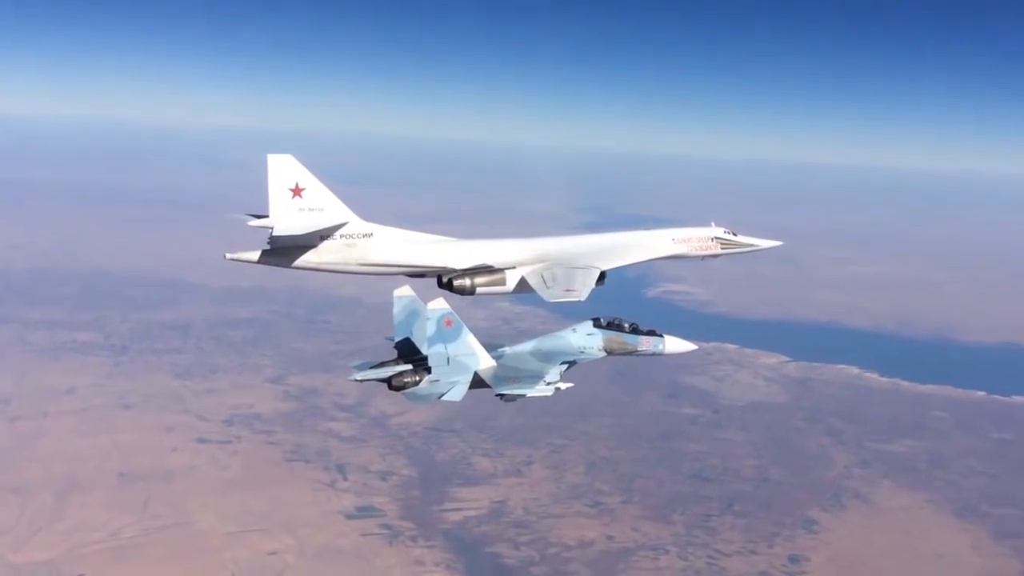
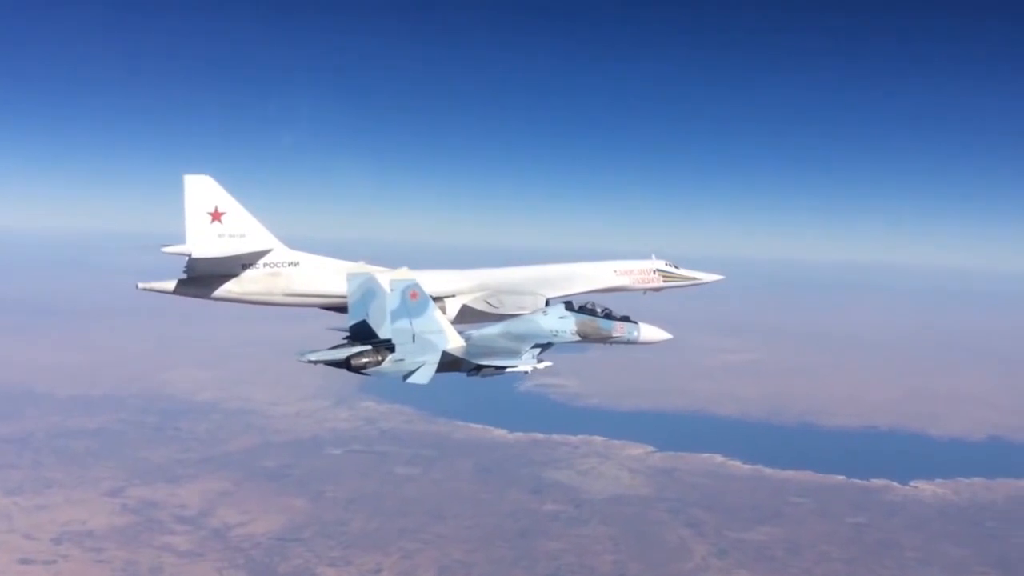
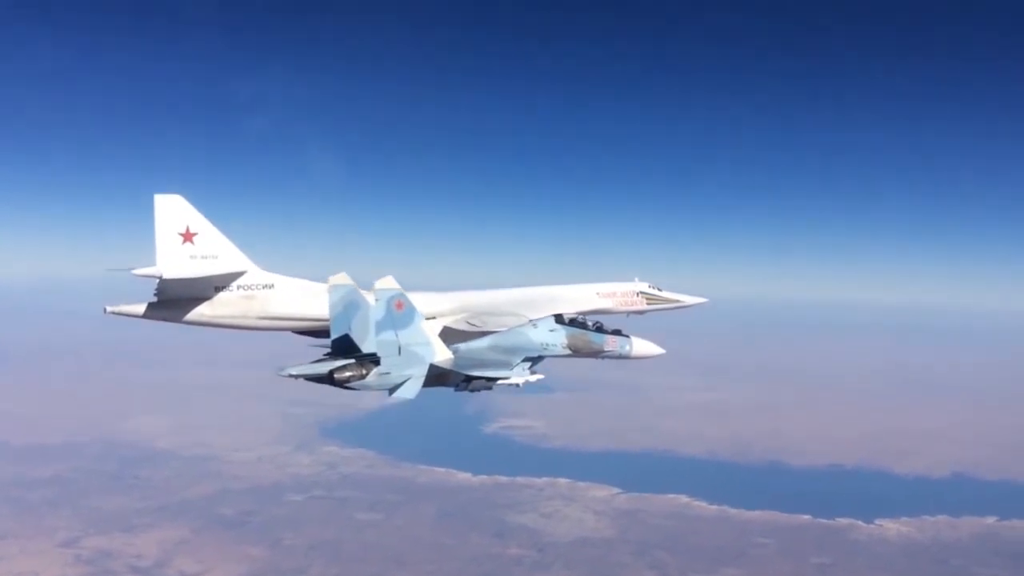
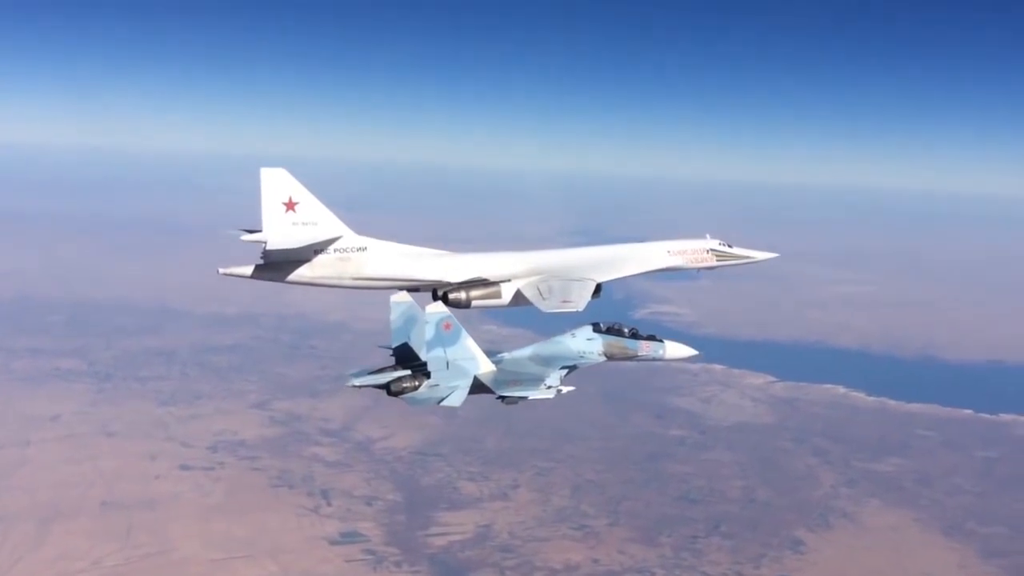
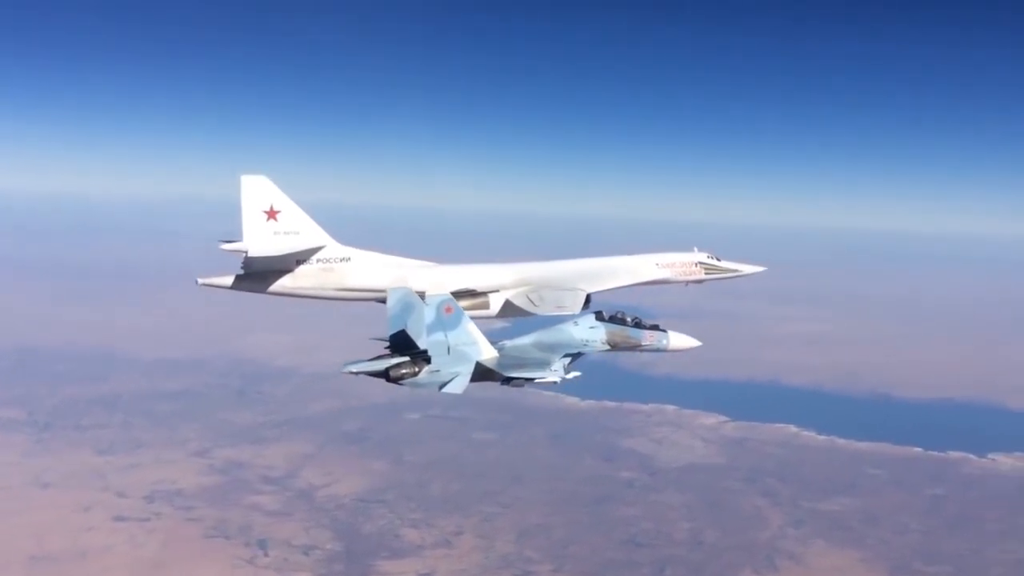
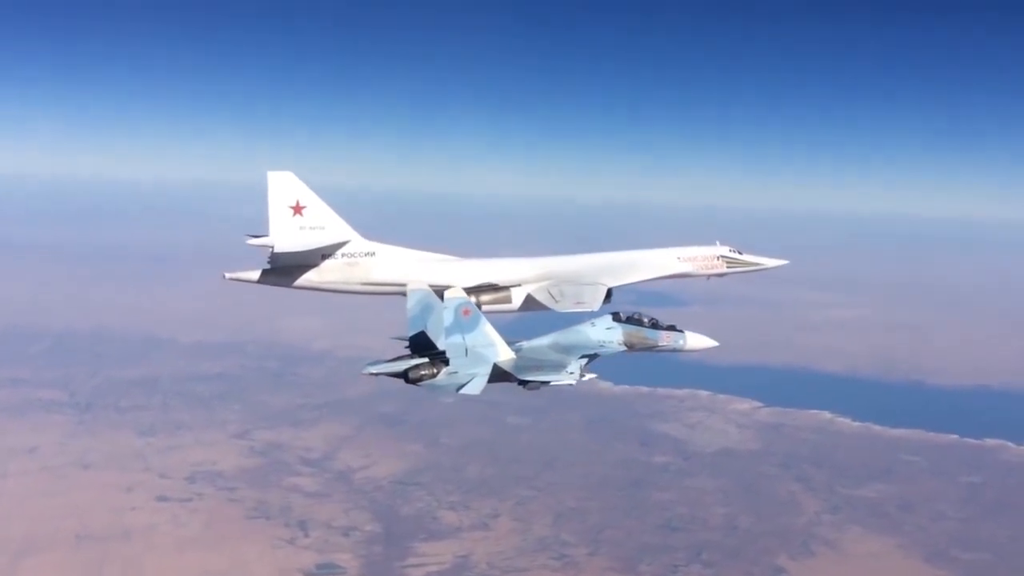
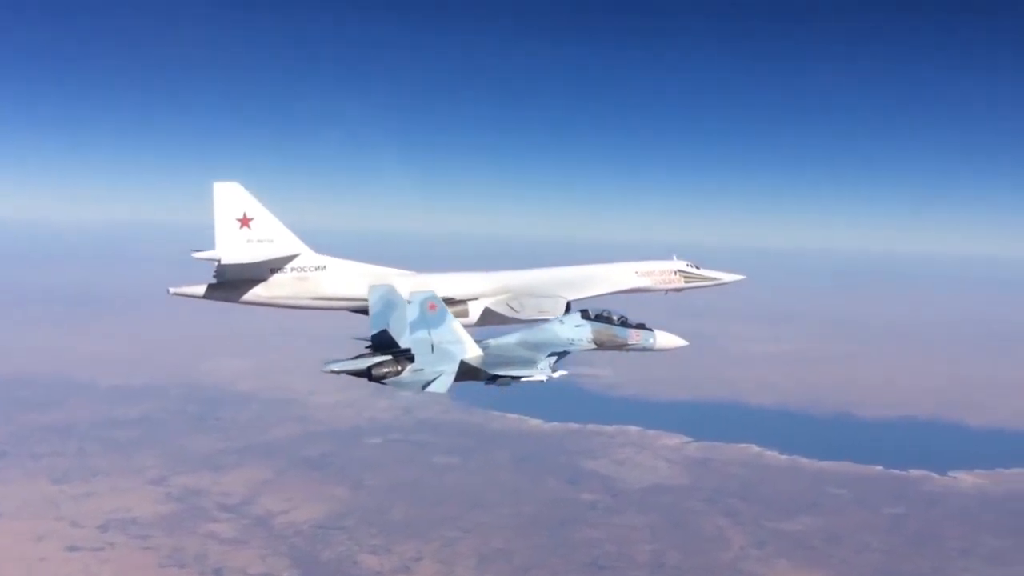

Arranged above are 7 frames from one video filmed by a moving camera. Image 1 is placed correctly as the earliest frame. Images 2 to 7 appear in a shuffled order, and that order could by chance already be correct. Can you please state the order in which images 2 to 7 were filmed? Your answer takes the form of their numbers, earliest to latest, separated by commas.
4, 6, 5, 7, 2, 3
